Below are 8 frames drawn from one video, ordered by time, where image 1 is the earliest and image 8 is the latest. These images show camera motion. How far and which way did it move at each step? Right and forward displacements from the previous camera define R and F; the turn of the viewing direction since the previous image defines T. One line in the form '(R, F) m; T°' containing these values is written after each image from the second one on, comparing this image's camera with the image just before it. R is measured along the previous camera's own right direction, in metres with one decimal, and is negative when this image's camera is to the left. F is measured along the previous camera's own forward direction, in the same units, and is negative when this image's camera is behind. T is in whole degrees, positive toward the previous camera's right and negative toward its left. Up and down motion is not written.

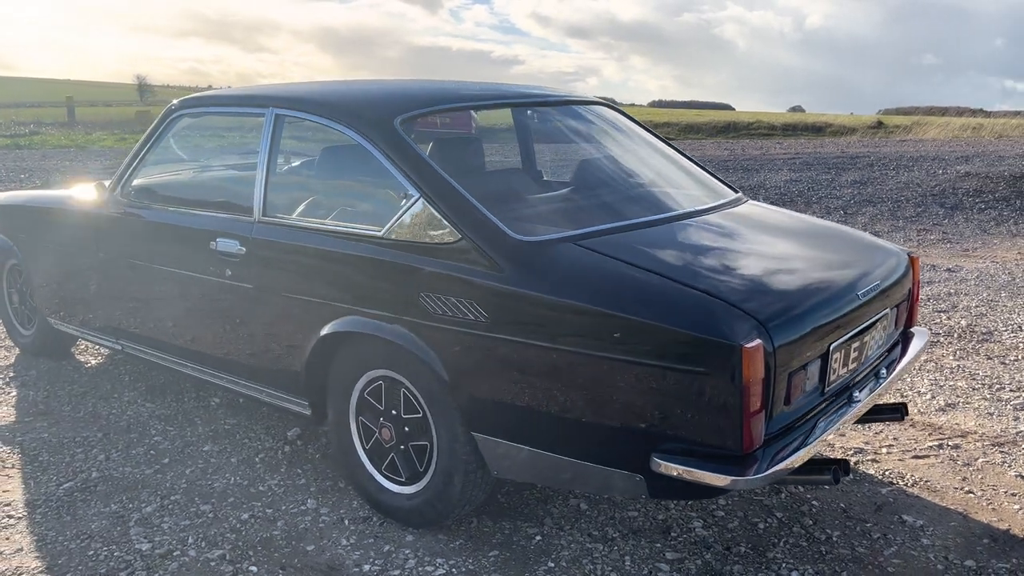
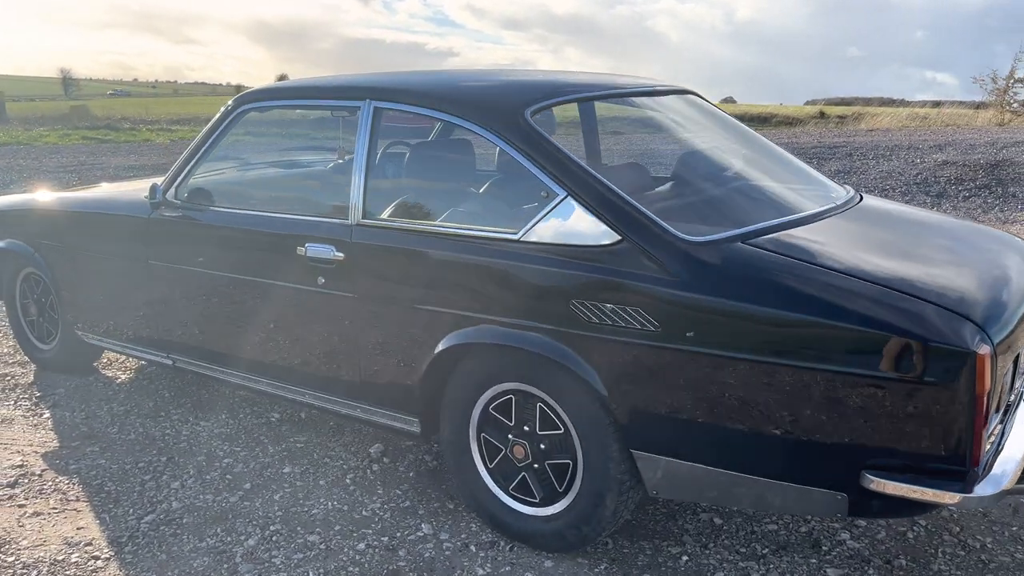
(-0.6, +0.2) m; +4°
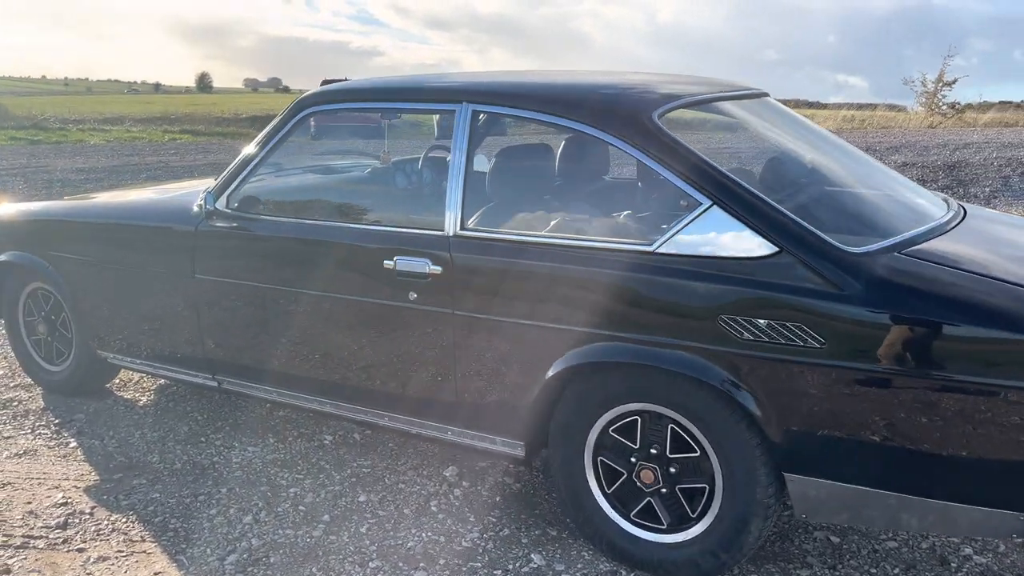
(-0.6, +0.2) m; +5°
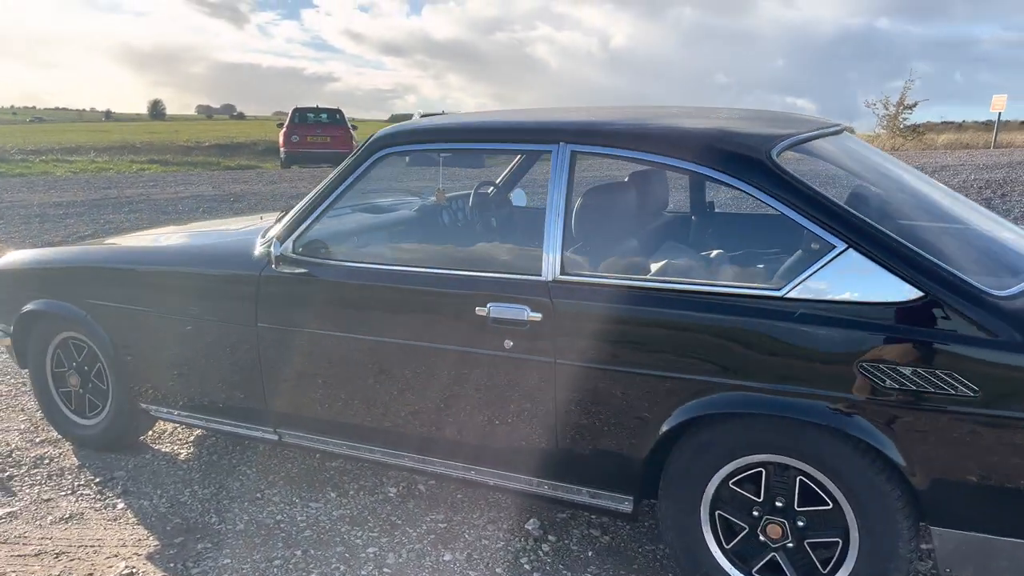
(-0.4, +0.1) m; +3°
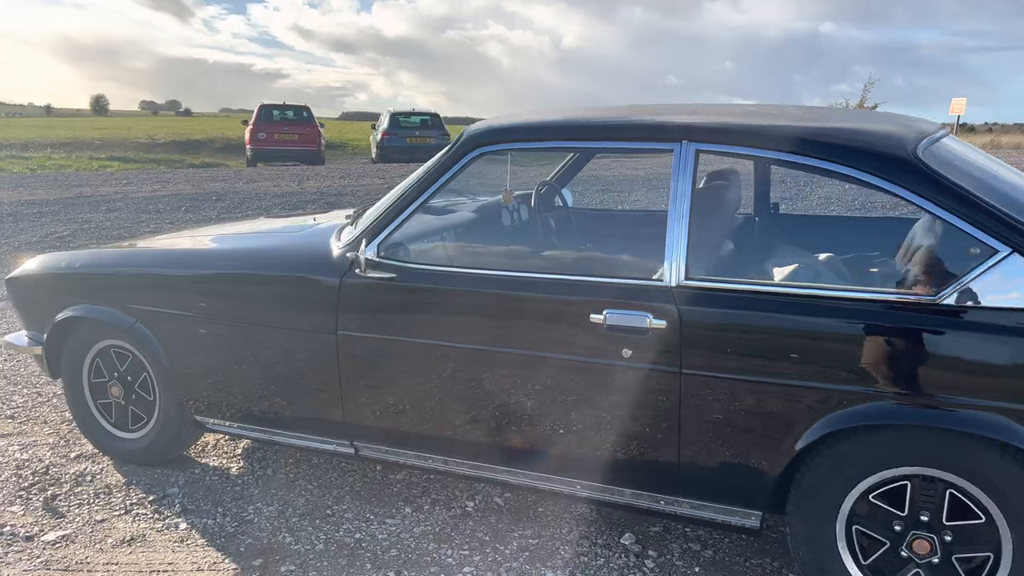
(-0.5, +0.1) m; +3°
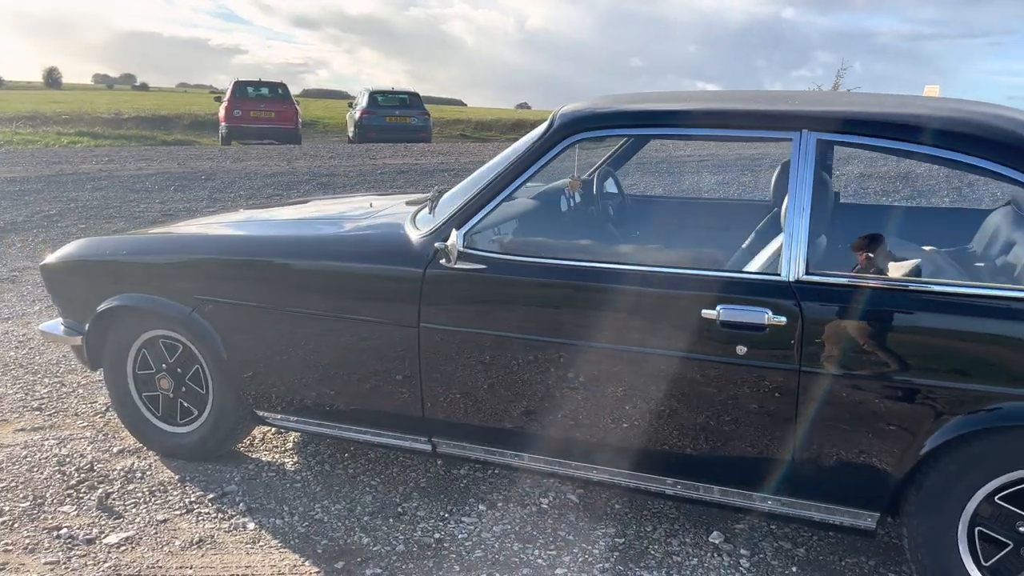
(-0.4, +0.1) m; +2°
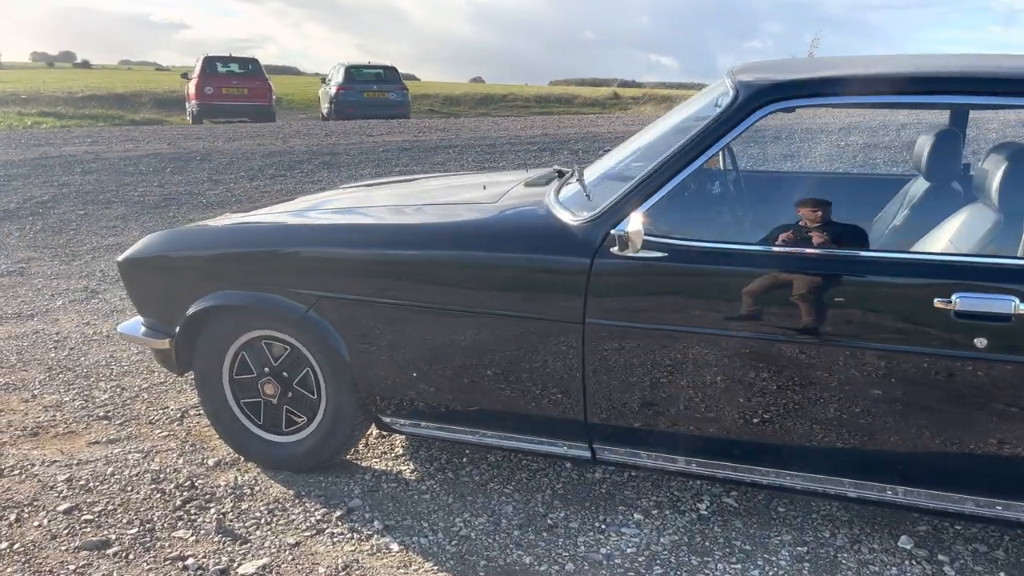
(-0.6, +0.3) m; +3°
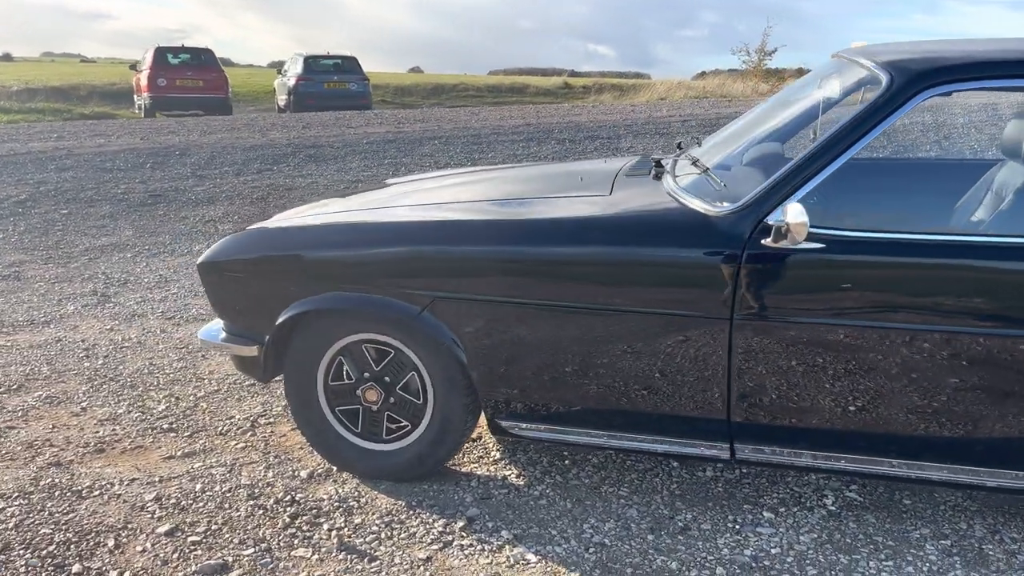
(-0.6, +0.1) m; +4°
